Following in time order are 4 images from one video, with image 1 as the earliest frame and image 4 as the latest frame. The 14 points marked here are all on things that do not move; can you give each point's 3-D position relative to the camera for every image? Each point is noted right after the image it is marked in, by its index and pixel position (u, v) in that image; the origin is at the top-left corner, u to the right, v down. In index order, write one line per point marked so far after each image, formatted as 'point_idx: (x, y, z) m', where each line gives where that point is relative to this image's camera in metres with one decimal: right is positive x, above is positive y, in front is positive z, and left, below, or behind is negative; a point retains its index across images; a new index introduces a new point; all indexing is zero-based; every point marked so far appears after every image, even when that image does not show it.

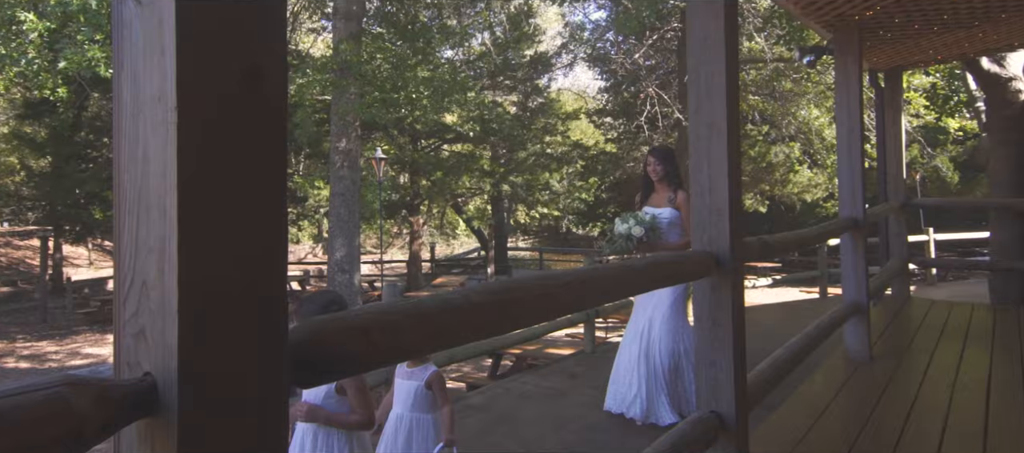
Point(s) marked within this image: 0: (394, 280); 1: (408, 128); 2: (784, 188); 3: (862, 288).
0: (-2.7, -1.2, +15.5) m
1: (-1.8, +1.7, +11.7) m
2: (+5.9, +0.8, +14.5) m
3: (+2.7, -0.5, +5.3) m
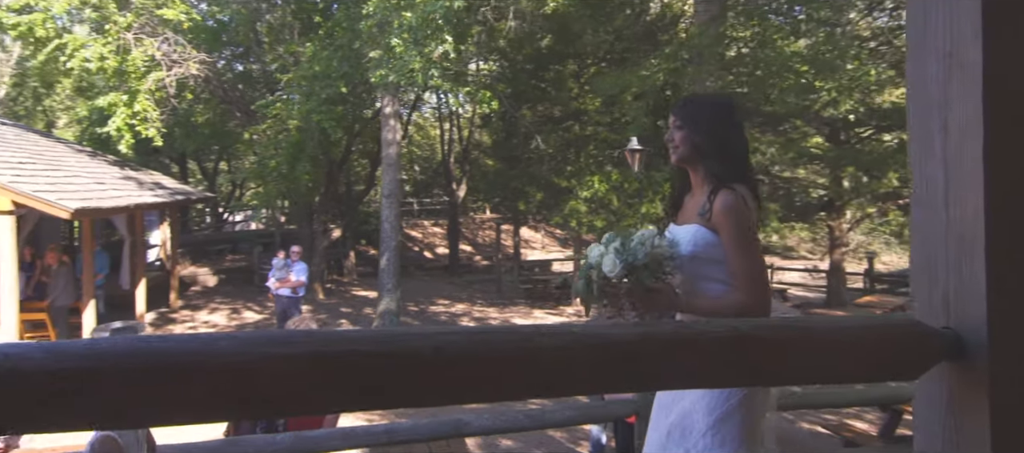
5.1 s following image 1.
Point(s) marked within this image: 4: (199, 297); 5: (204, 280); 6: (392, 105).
0: (+6.2, -1.3, +13.4) m
1: (+4.4, +1.6, +9.9) m
2: (+11.9, +0.3, +6.7) m
3: (+3.2, -0.7, +2.2) m
4: (-6.2, -1.4, +13.4) m
5: (-6.4, -1.1, +14.1) m
6: (-2.0, +2.1, +11.4) m
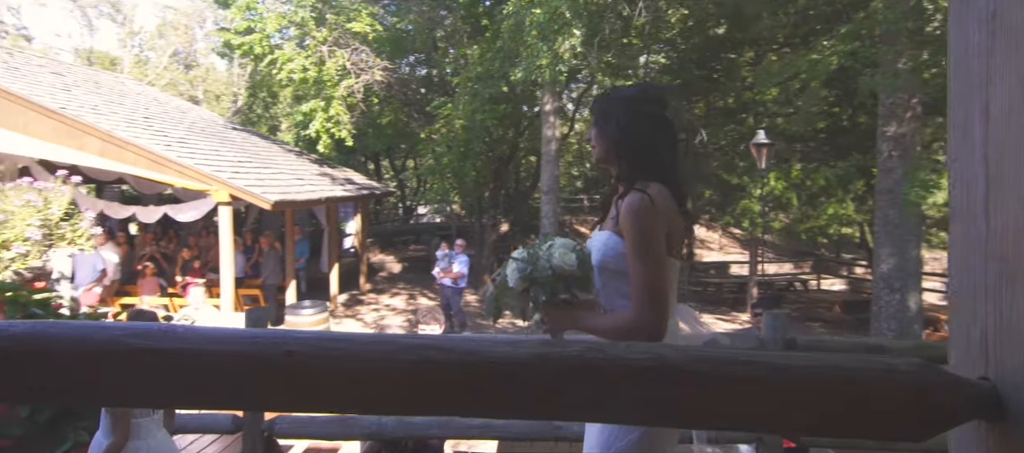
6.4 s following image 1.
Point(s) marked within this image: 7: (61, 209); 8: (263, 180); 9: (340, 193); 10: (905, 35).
0: (+9.1, -1.4, +10.9) m
1: (+6.3, +1.5, +8.1) m
2: (+12.4, 0.0, +2.7) m
3: (+2.7, -0.8, +1.1) m
4: (-2.8, -1.2, +14.8) m
5: (-2.7, -0.9, +15.4) m
6: (+0.7, +2.1, +11.5) m
7: (-5.5, +0.2, +8.1) m
8: (-4.3, +0.8, +11.5) m
9: (-3.3, +0.6, +12.9) m
10: (+4.0, +2.0, +7.2) m
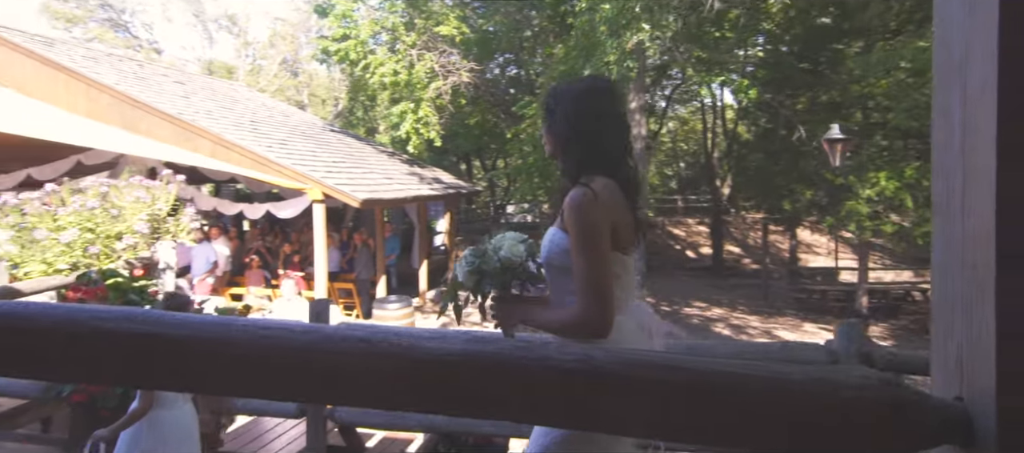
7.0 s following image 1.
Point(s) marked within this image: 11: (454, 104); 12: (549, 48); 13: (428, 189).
0: (+10.2, -1.6, +9.2) m
1: (+7.0, +1.5, +6.9) m
2: (+12.1, -0.1, +0.6) m
3: (+2.3, -0.8, +0.7) m
4: (-0.8, -1.2, +15.0) m
5: (-0.7, -0.9, +15.7) m
6: (+2.1, +2.1, +11.2) m
7: (-4.6, +0.3, +8.9) m
8: (-2.8, +0.9, +12.1) m
9: (-1.6, +0.7, +13.3) m
10: (+4.7, +2.0, +6.4) m
11: (-1.2, +2.5, +13.5) m
12: (+0.6, +3.3, +12.4) m
13: (-1.6, +0.7, +13.3) m
